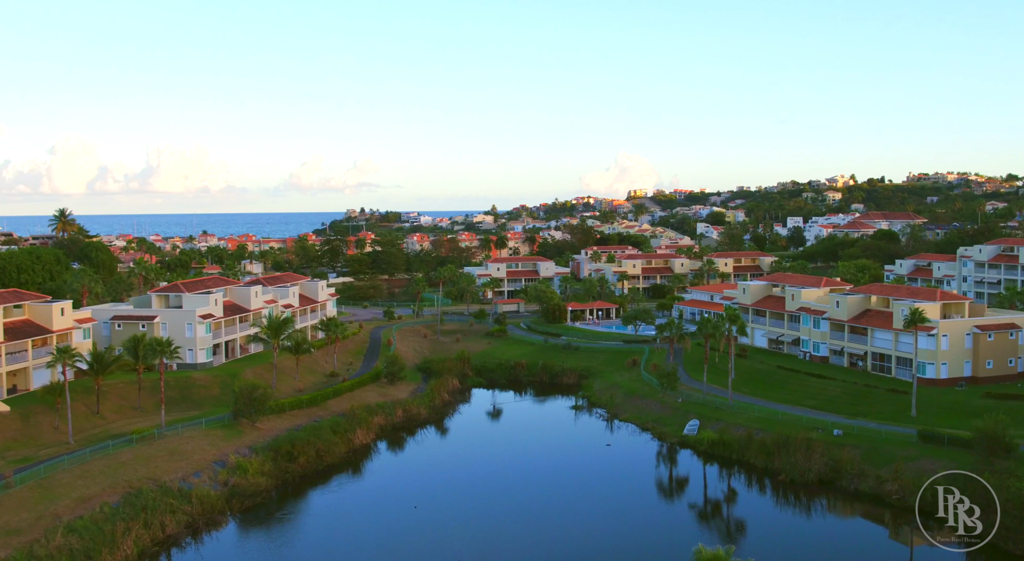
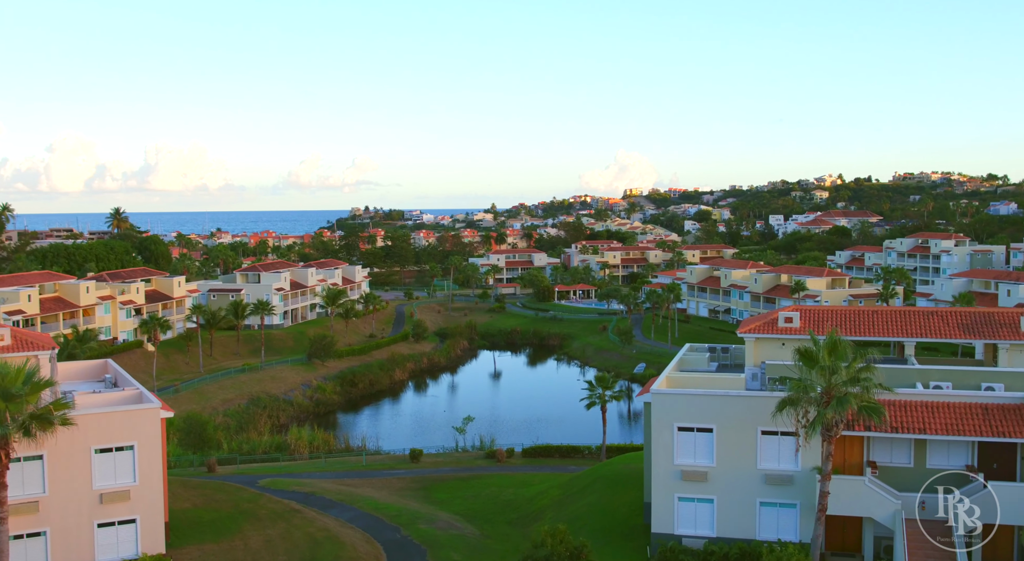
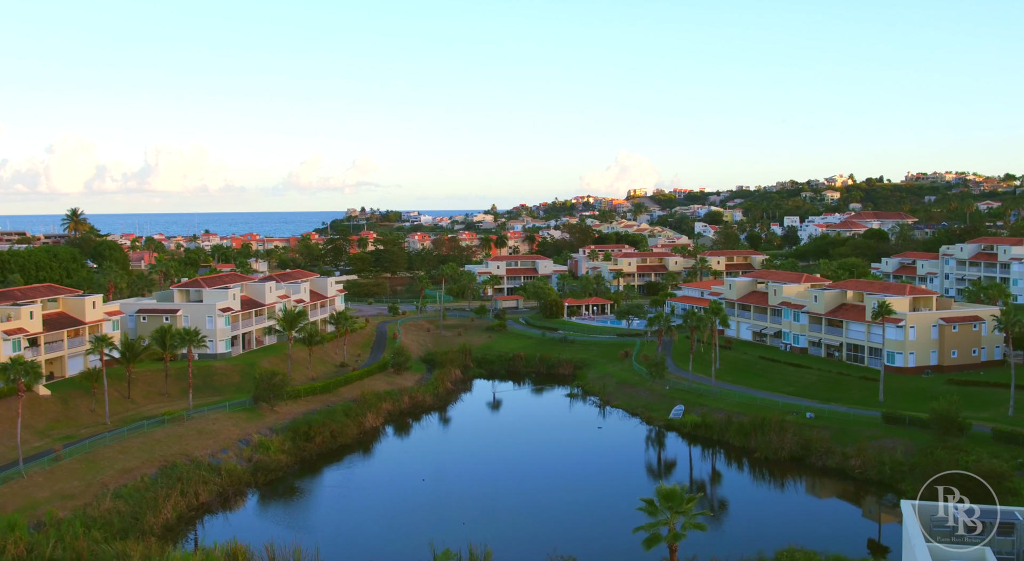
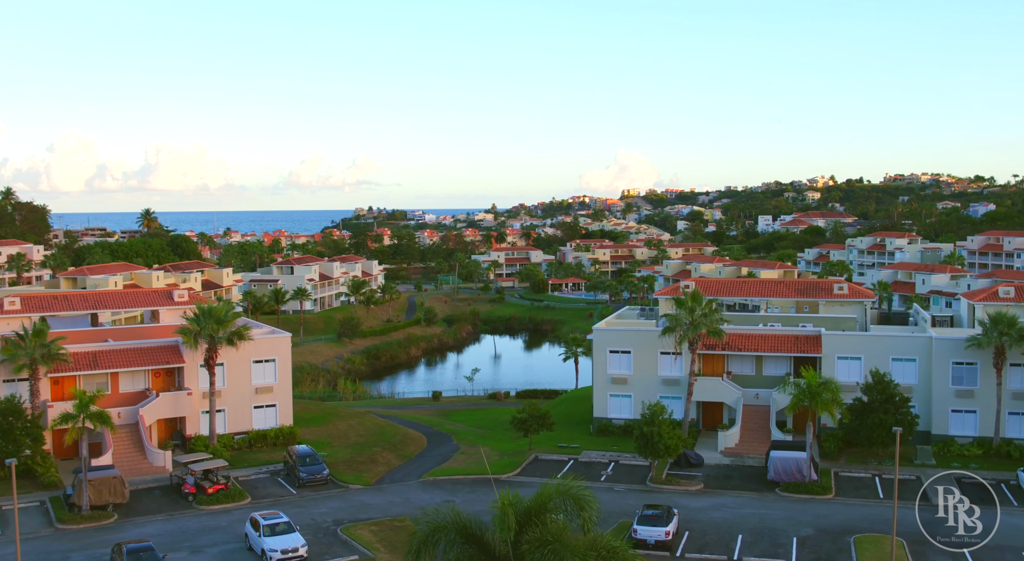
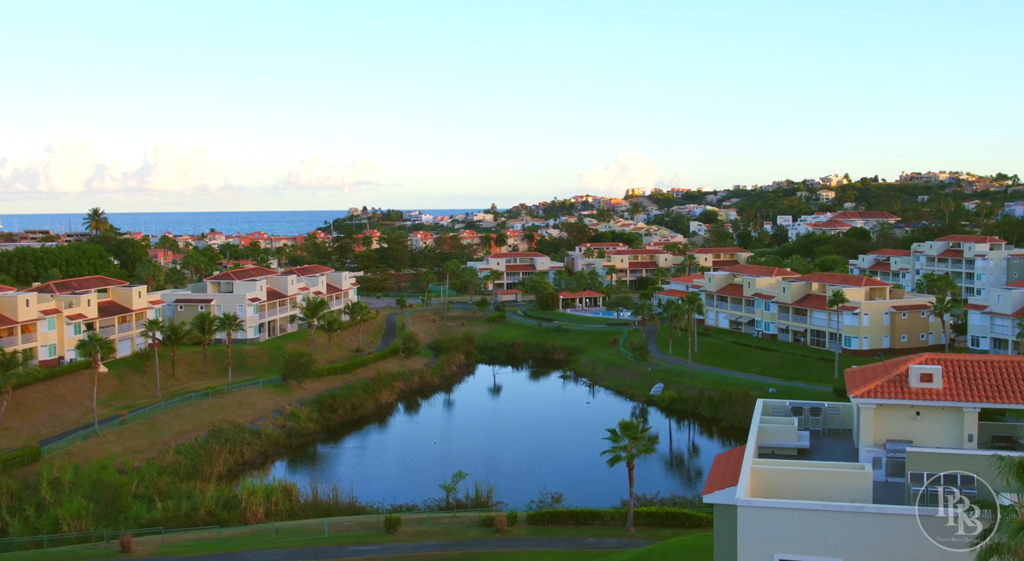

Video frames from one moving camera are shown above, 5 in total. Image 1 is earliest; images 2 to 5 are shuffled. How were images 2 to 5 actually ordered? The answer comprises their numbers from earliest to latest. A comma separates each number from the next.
3, 5, 2, 4
